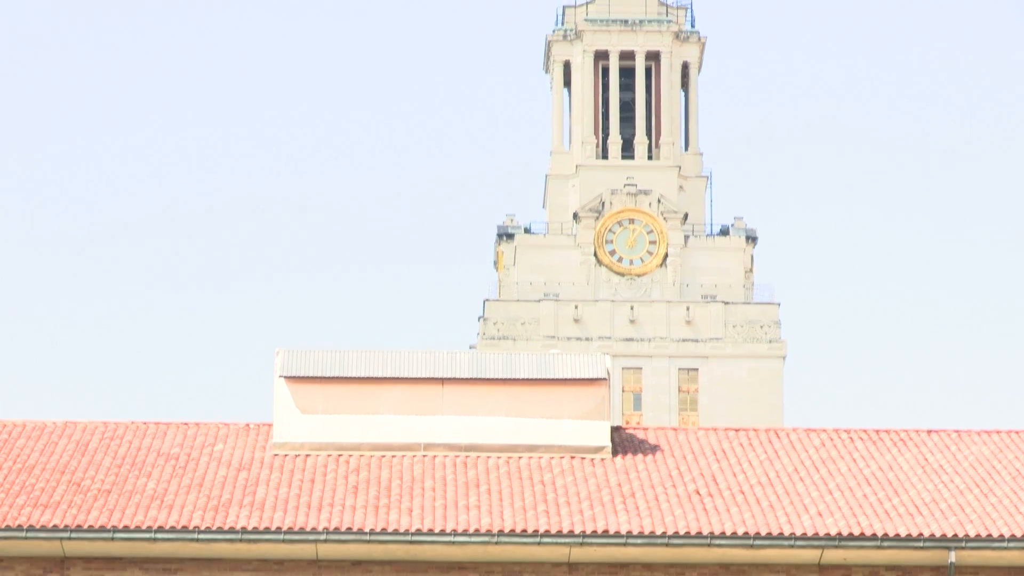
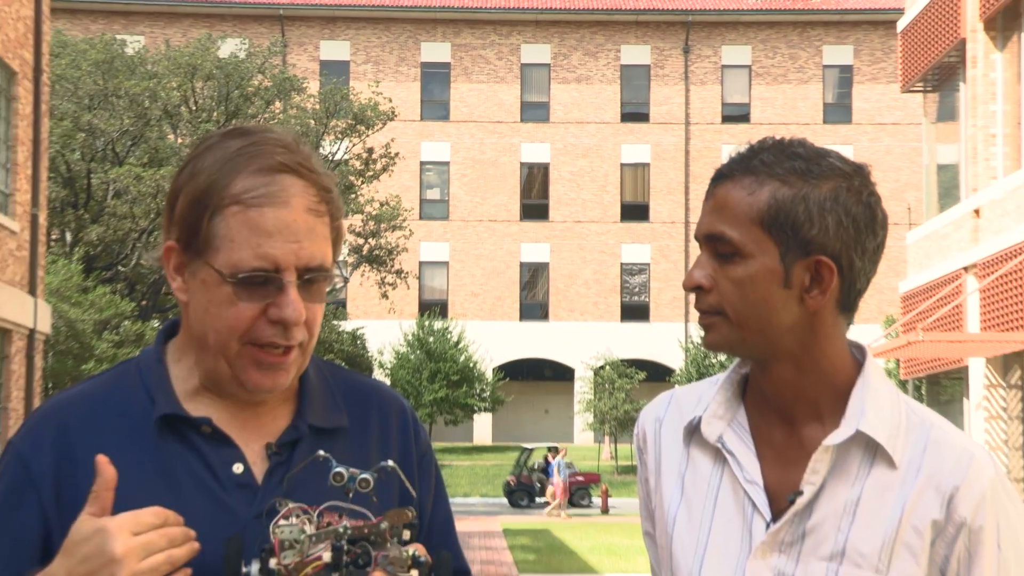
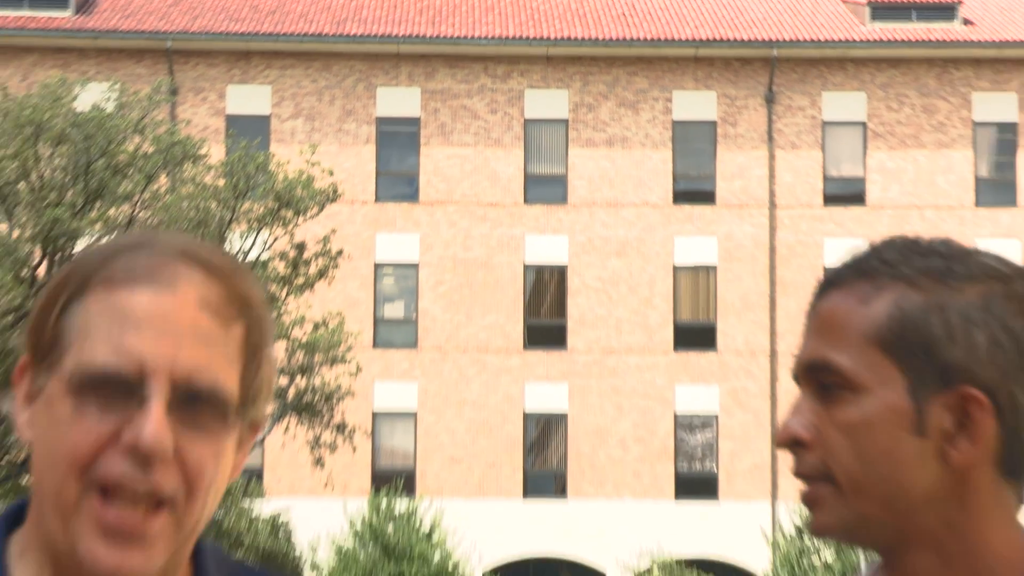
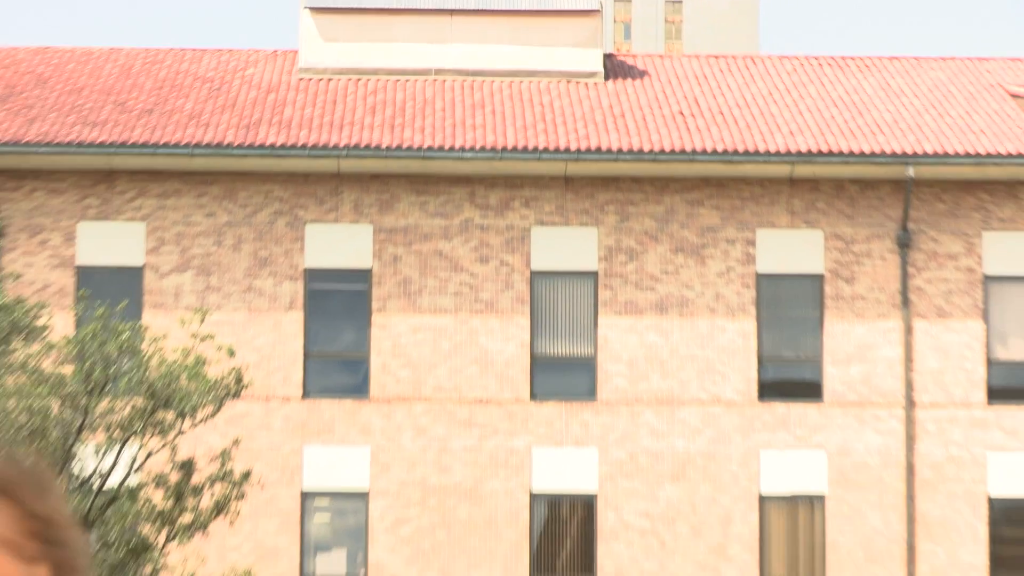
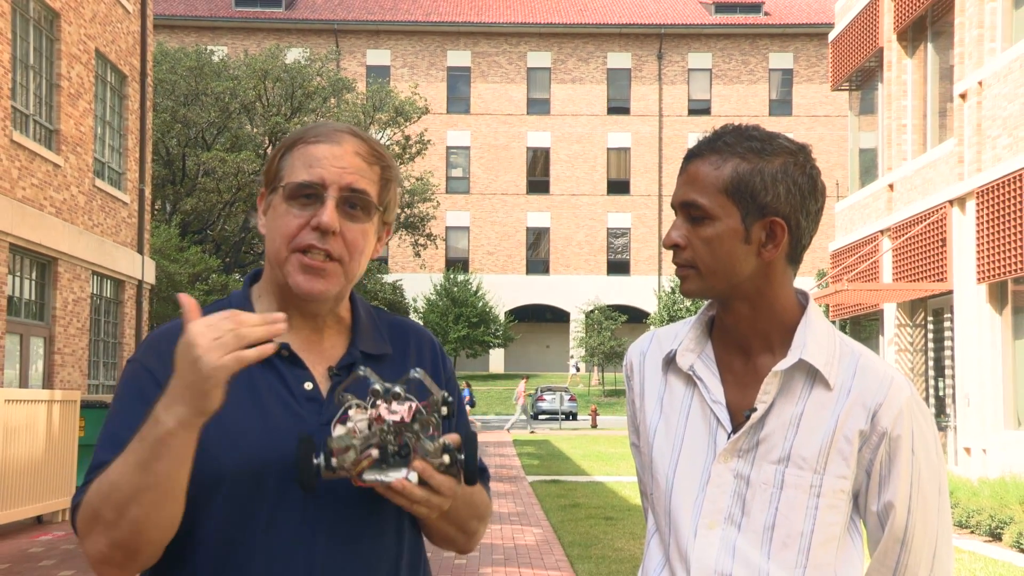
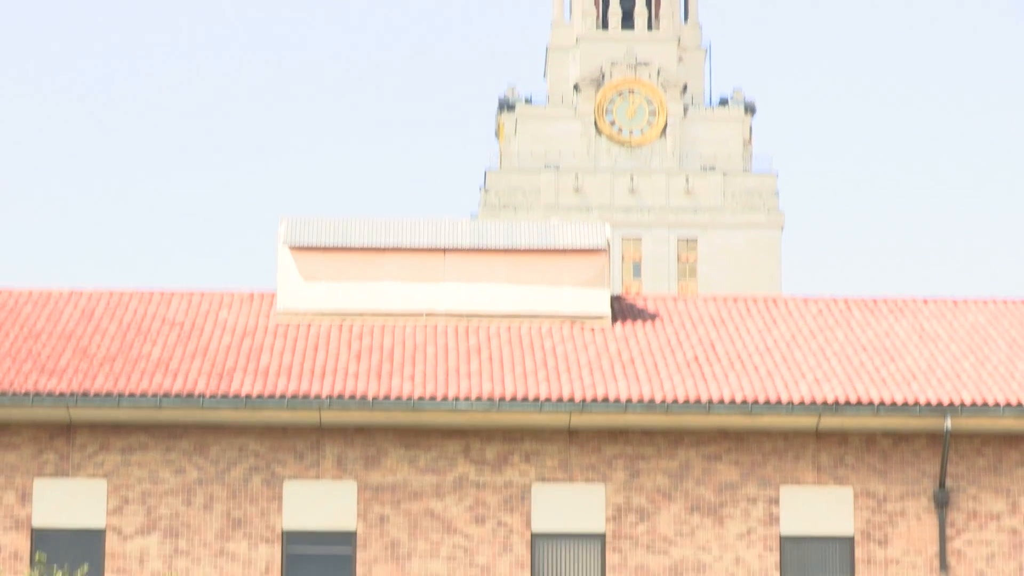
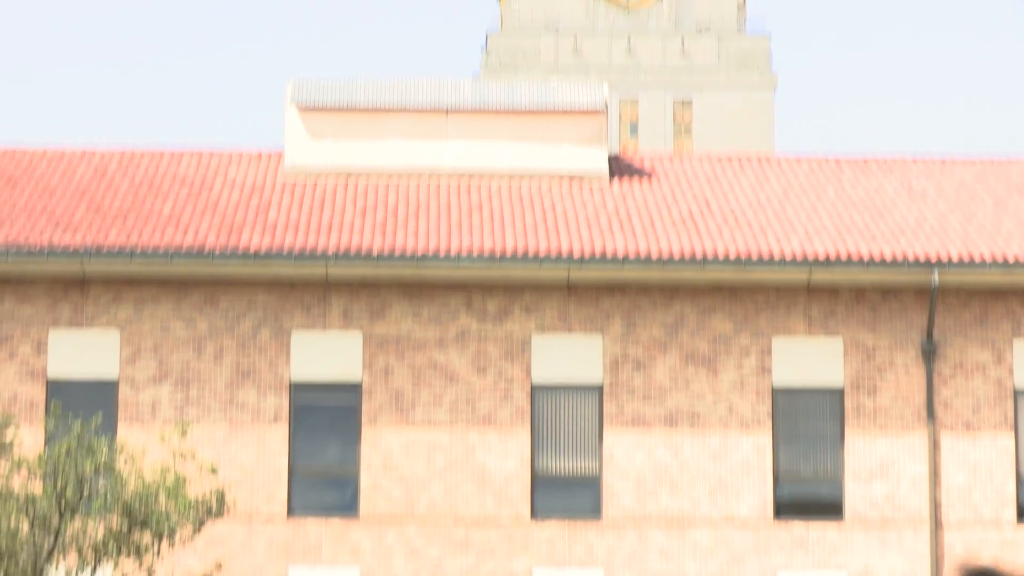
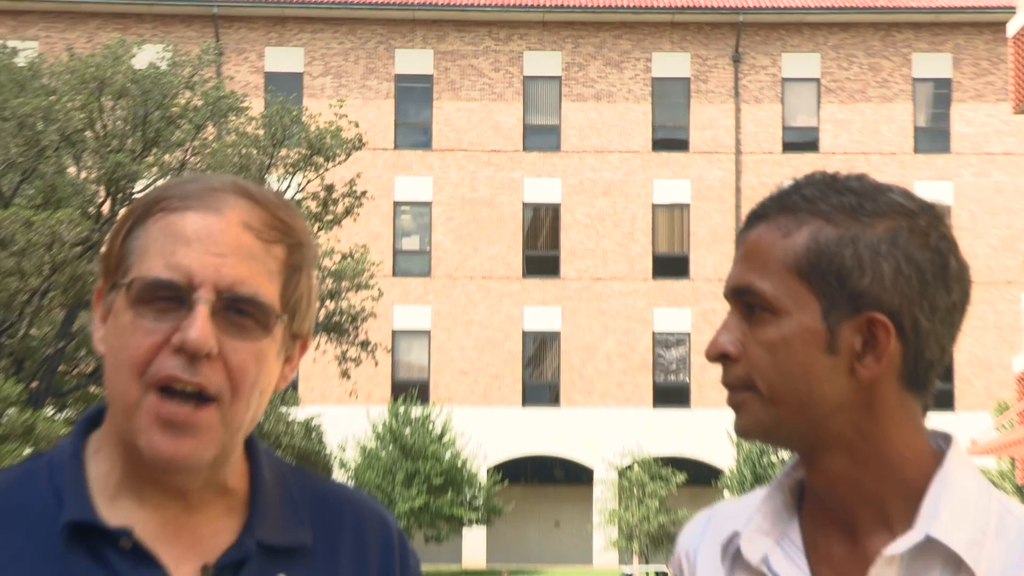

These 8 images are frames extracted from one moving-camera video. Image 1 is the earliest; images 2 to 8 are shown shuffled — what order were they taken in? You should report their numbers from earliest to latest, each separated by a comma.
6, 7, 4, 3, 8, 2, 5
